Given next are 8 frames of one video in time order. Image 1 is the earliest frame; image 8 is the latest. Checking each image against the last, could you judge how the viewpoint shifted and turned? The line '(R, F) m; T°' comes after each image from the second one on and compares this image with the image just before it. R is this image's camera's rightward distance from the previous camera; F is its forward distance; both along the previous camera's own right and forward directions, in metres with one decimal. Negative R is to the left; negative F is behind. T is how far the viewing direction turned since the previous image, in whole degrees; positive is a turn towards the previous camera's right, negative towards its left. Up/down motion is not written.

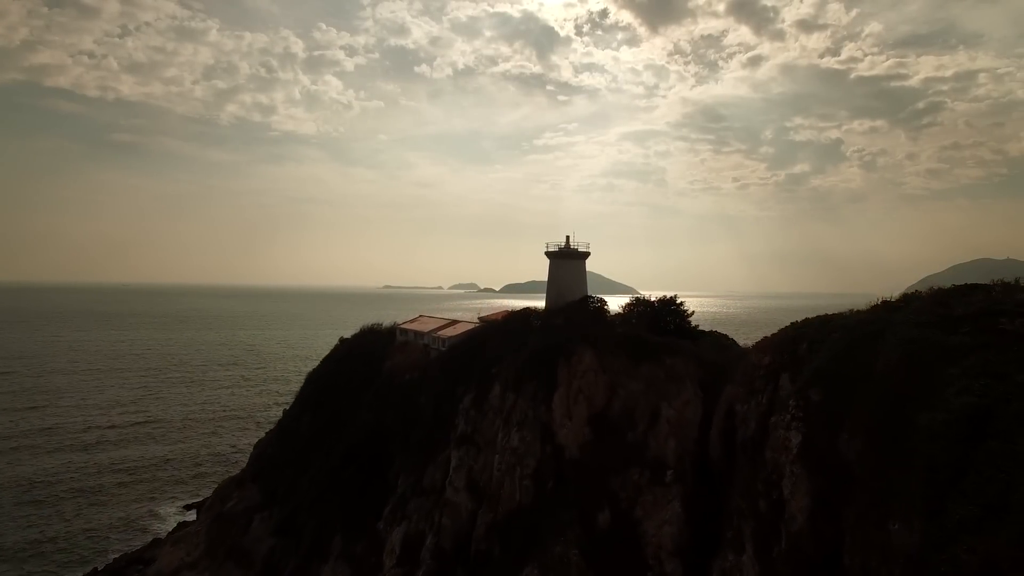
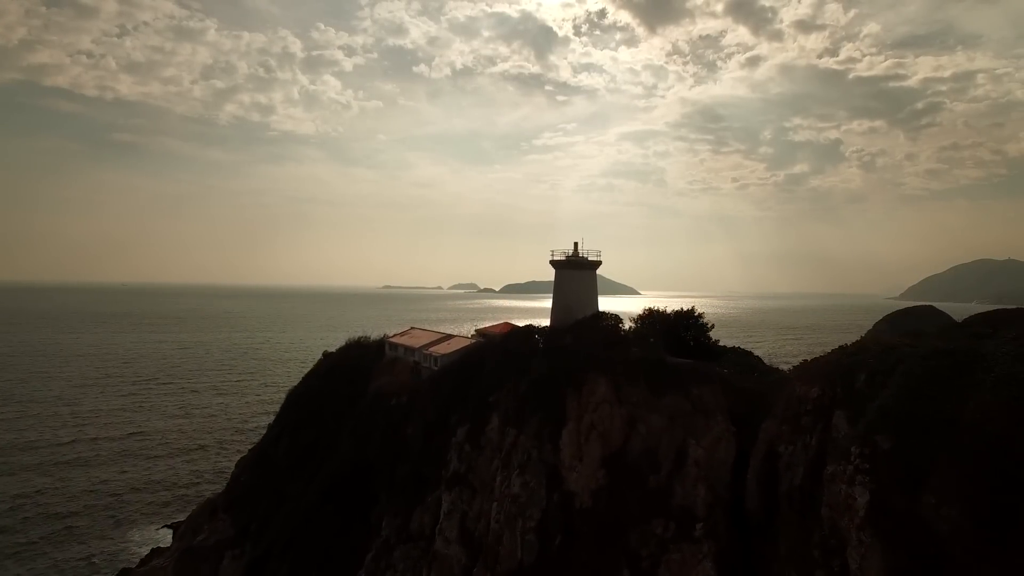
(-0.1, +3.0) m; 0°
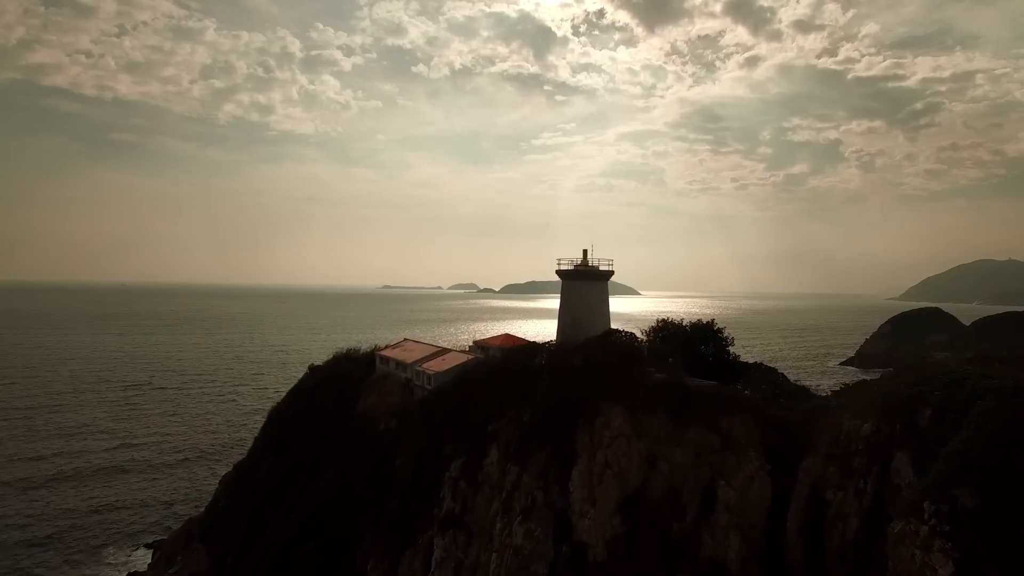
(-0.3, +1.9) m; 0°
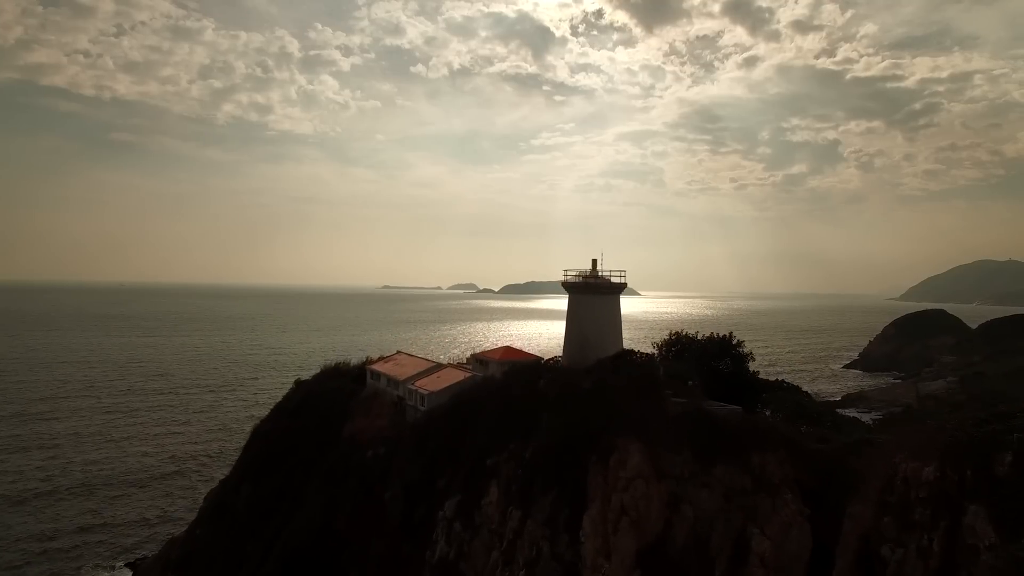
(-0.8, +0.9) m; 0°
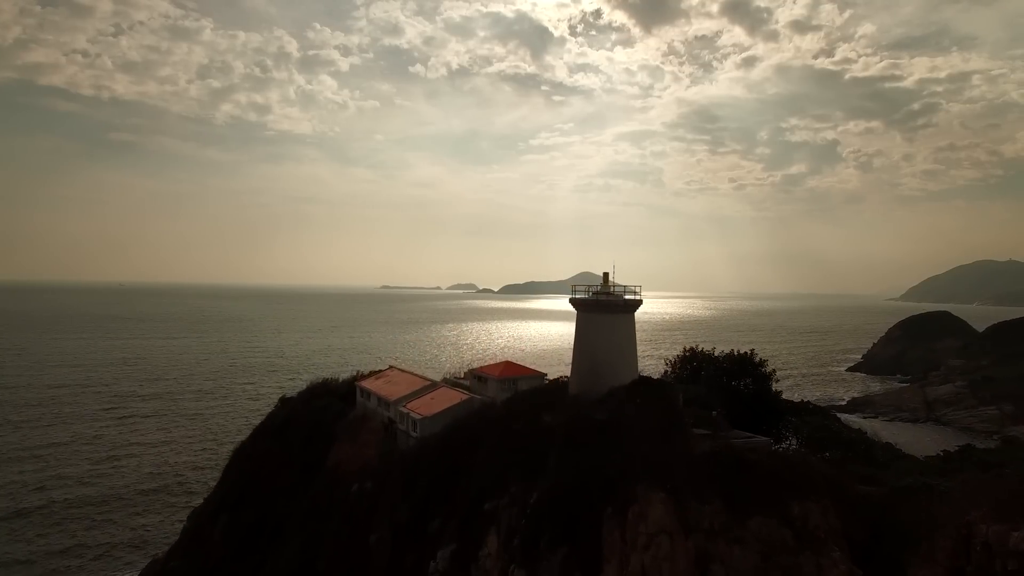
(-0.3, +2.0) m; 0°
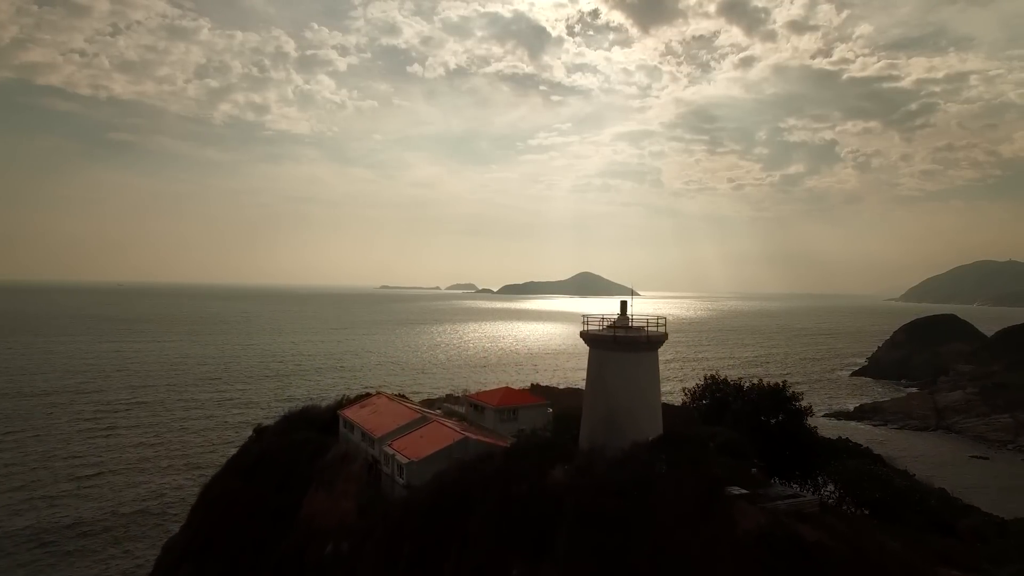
(-0.1, +3.0) m; 0°
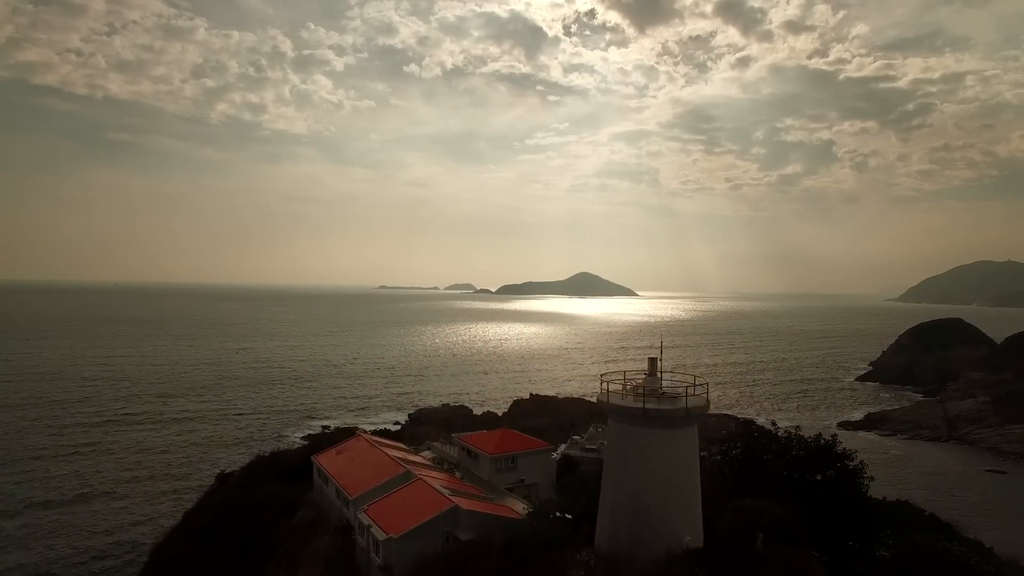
(0.0, +3.3) m; 0°
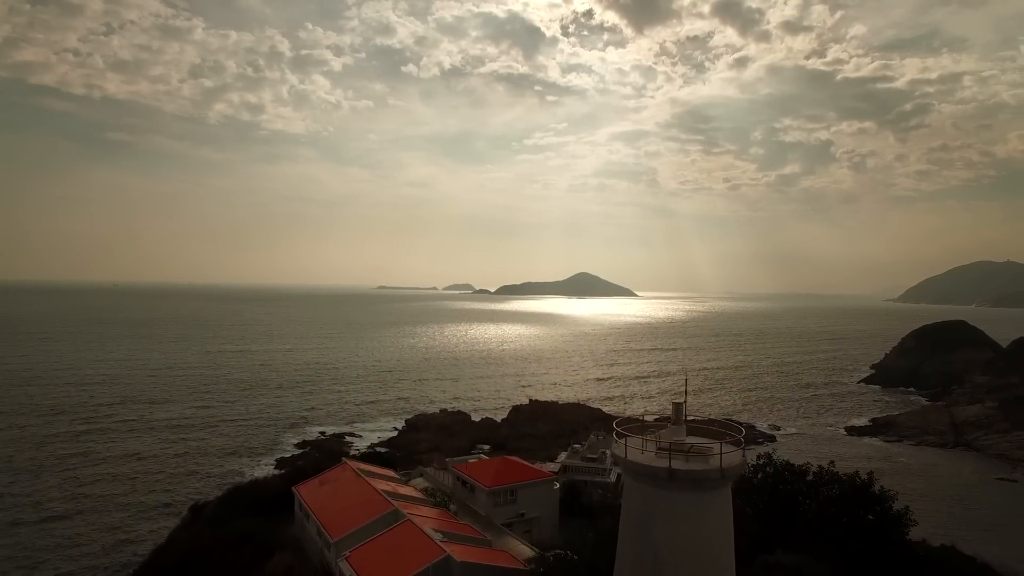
(0.0, +1.9) m; 0°
